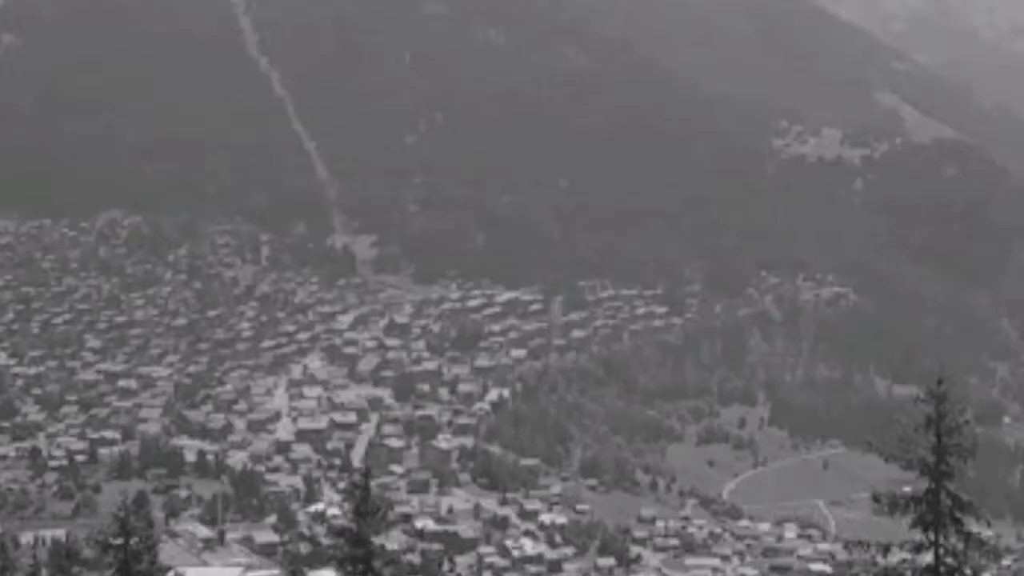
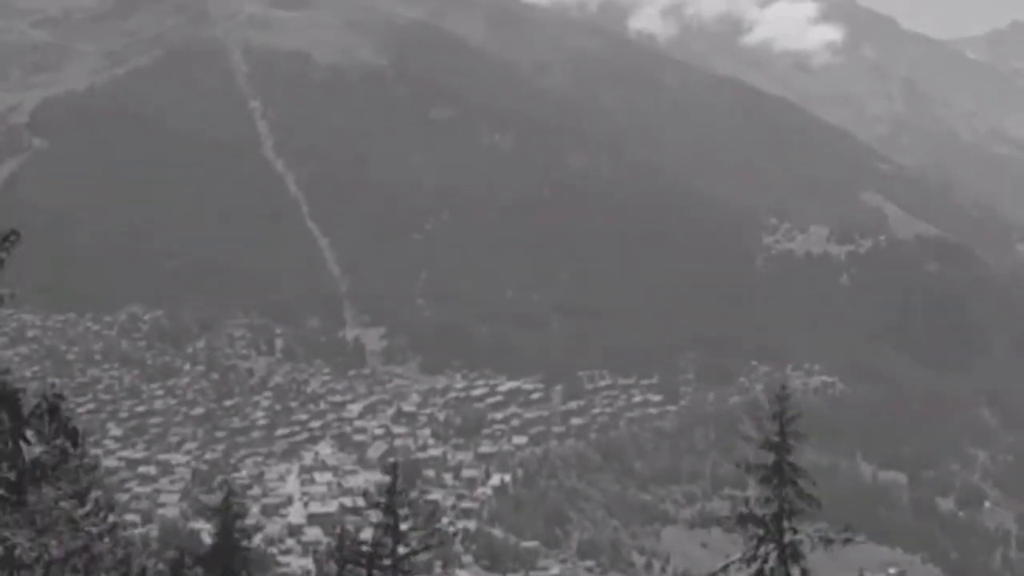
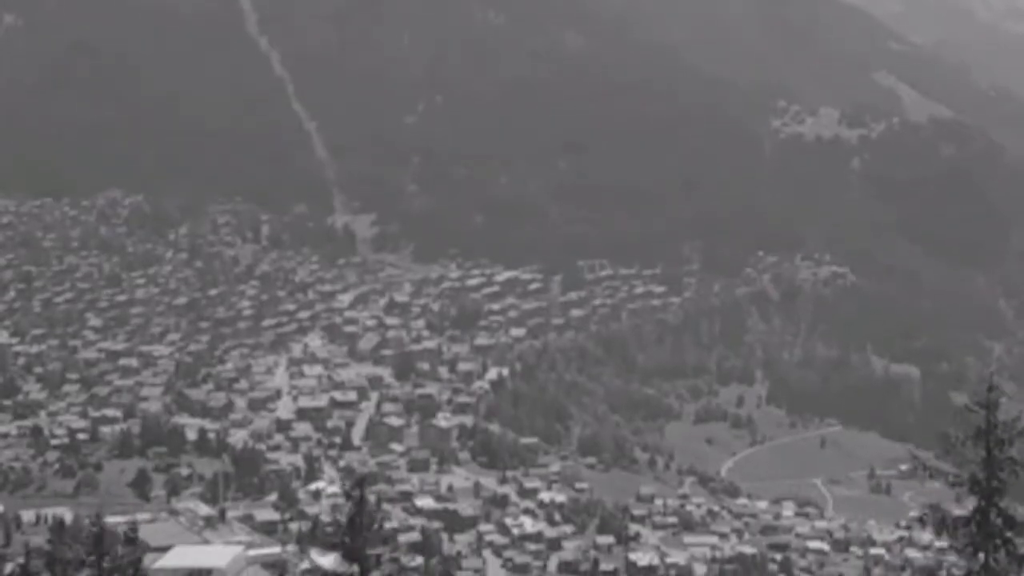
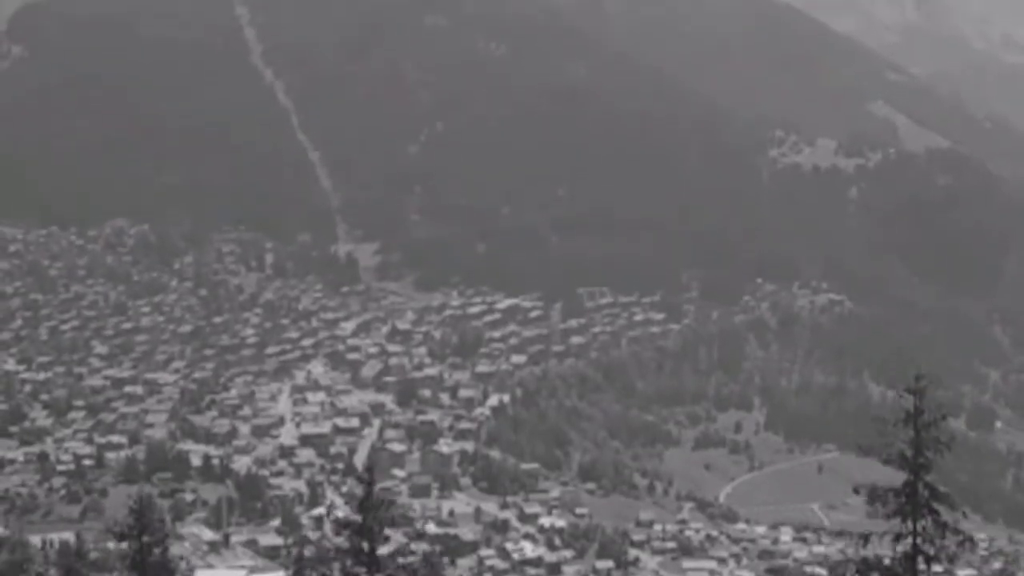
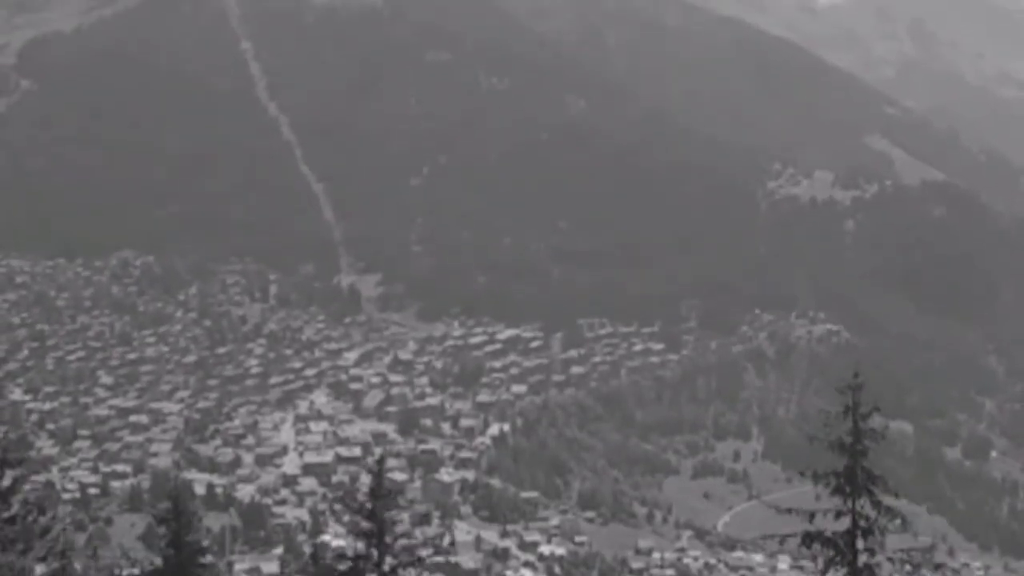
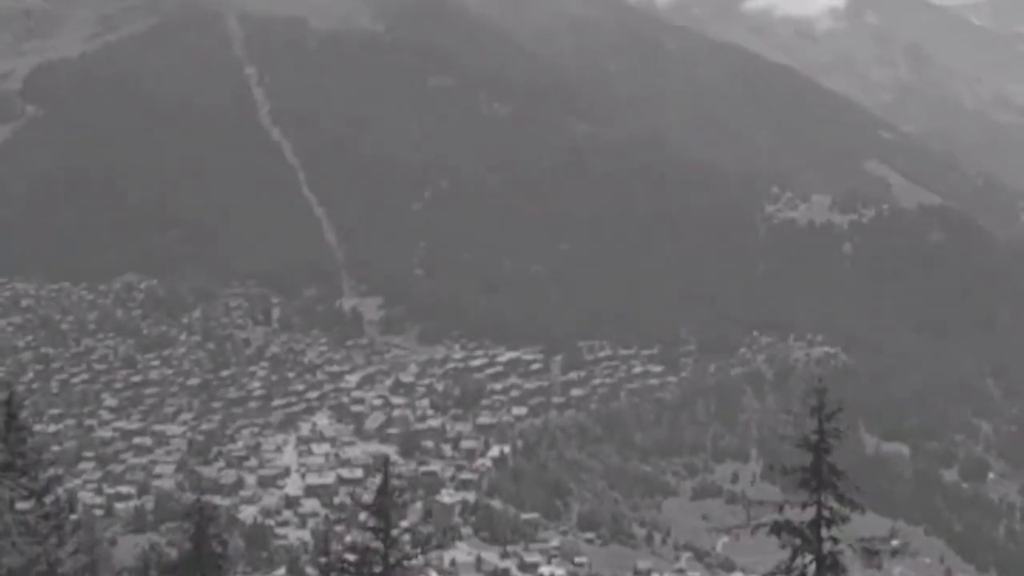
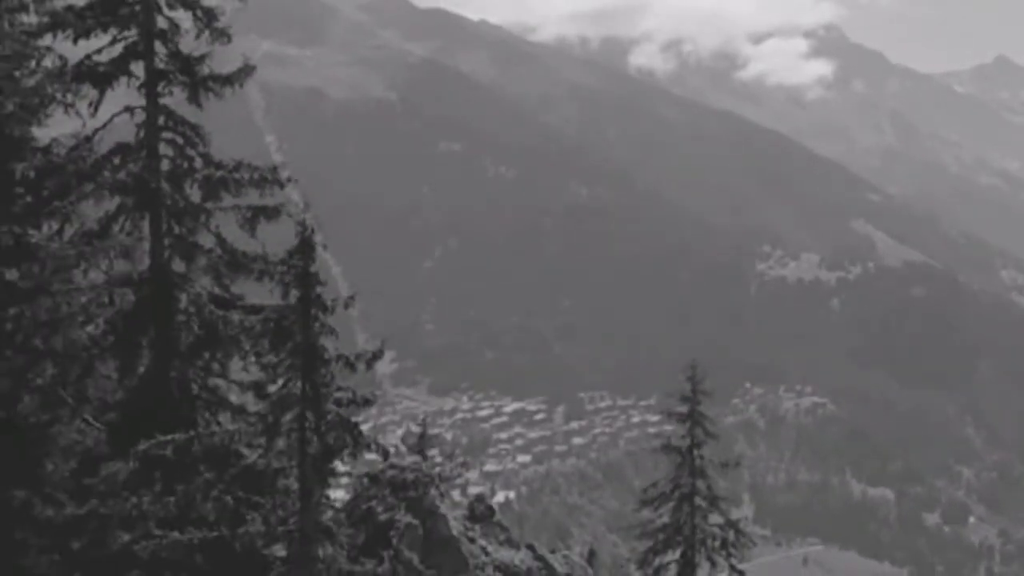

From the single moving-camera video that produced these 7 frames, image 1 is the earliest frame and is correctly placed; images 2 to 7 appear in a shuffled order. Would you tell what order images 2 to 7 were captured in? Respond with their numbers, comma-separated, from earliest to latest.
3, 4, 5, 6, 2, 7
